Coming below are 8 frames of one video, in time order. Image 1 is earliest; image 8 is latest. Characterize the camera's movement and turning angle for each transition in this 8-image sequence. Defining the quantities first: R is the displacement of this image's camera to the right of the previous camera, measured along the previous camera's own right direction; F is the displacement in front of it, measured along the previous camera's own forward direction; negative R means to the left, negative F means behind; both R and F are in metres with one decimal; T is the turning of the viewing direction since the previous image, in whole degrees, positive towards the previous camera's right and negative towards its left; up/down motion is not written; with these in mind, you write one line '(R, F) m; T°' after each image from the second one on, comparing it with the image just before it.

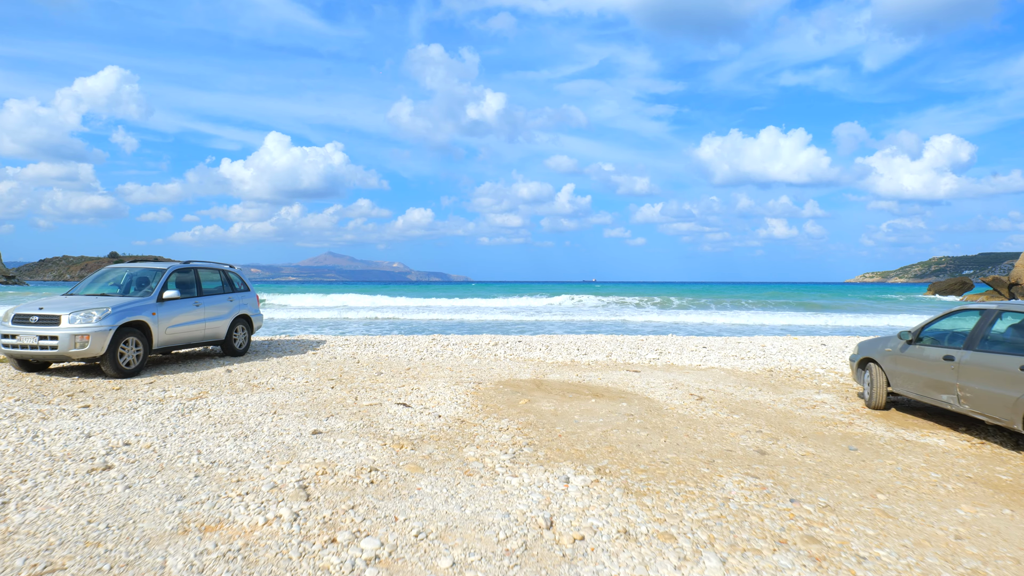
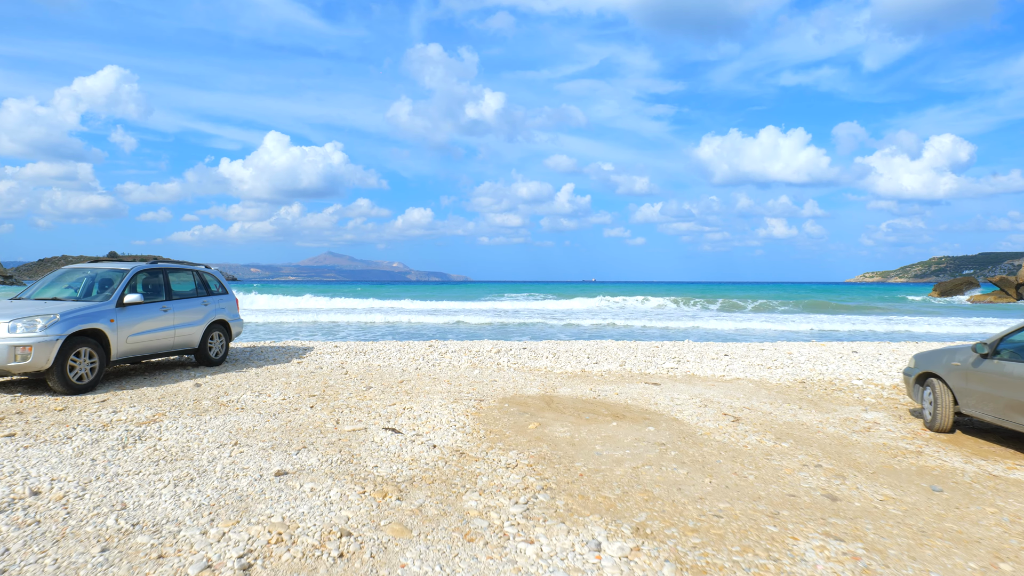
(-0.1, +1.0) m; 0°
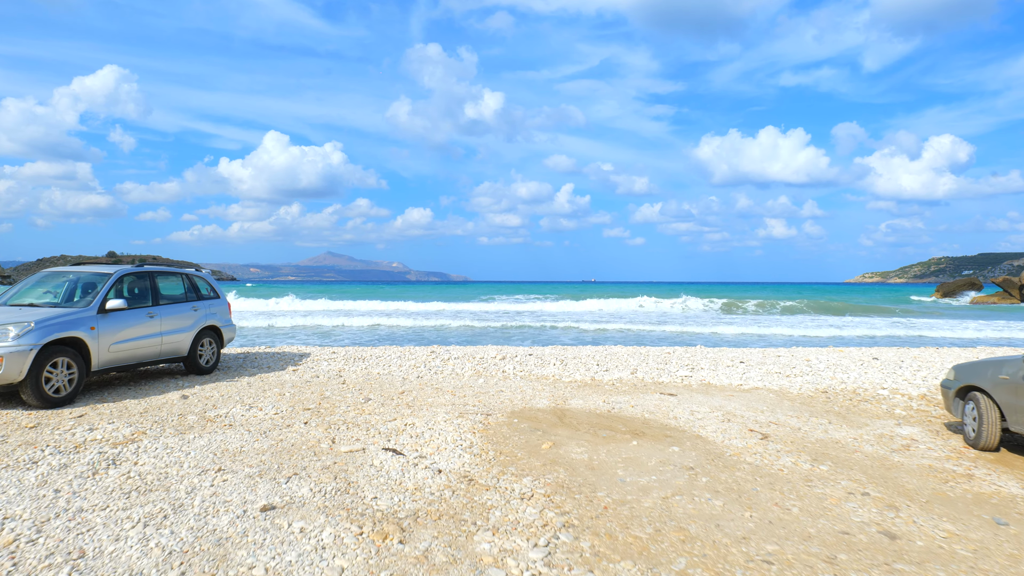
(-0.1, +0.5) m; 0°
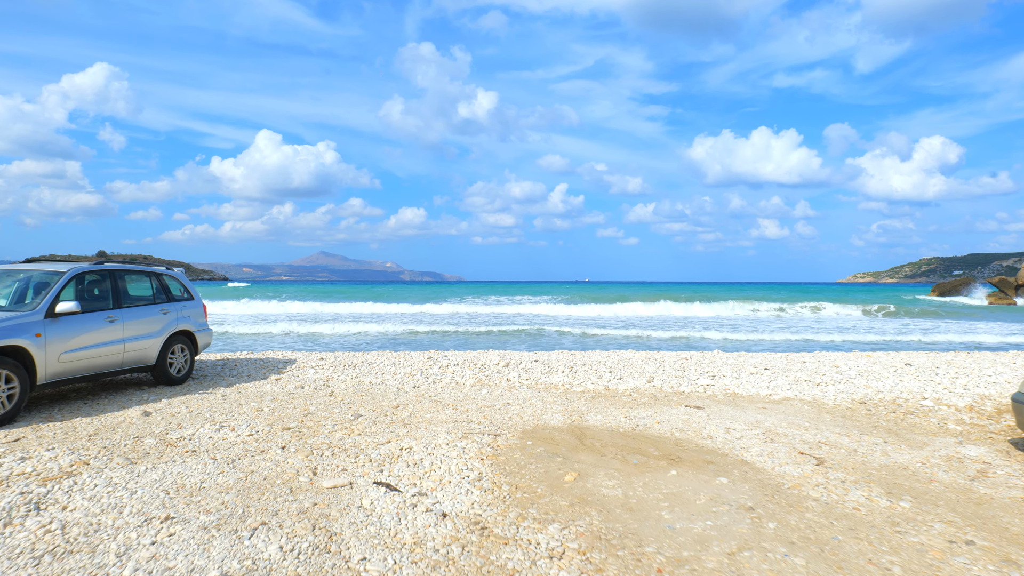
(-0.2, +0.9) m; +1°
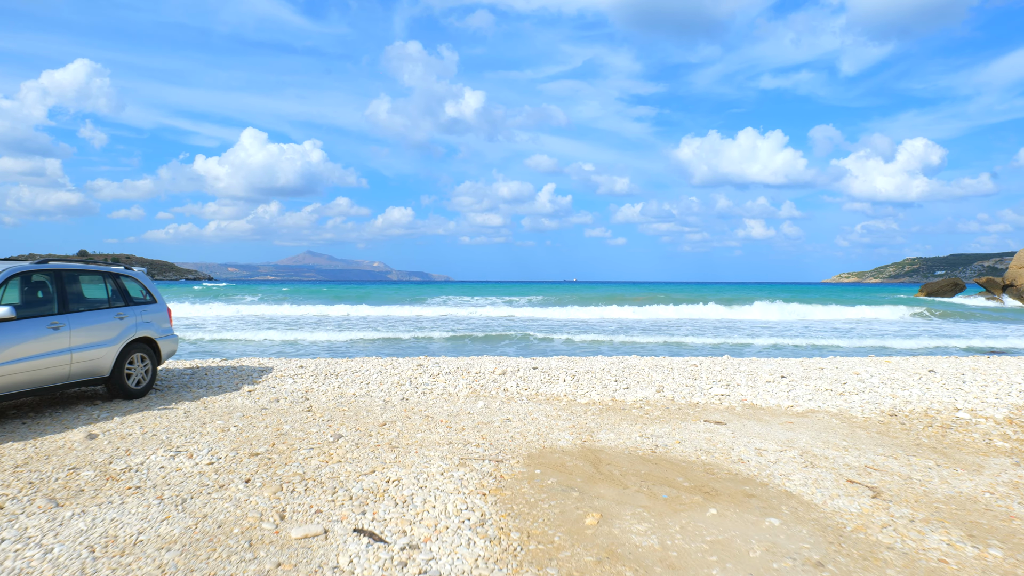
(-0.1, +0.8) m; +1°
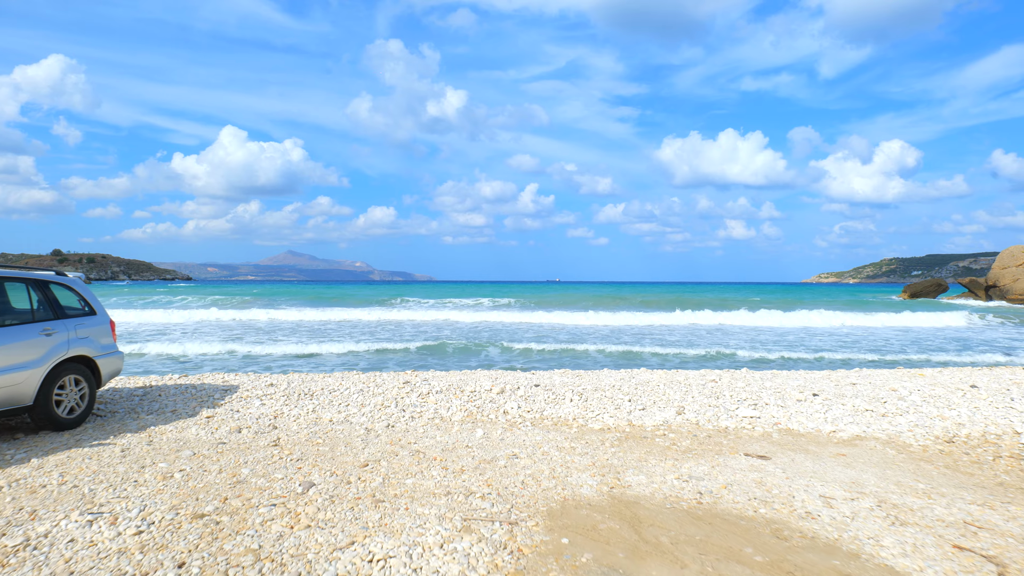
(-0.2, +1.1) m; +2°
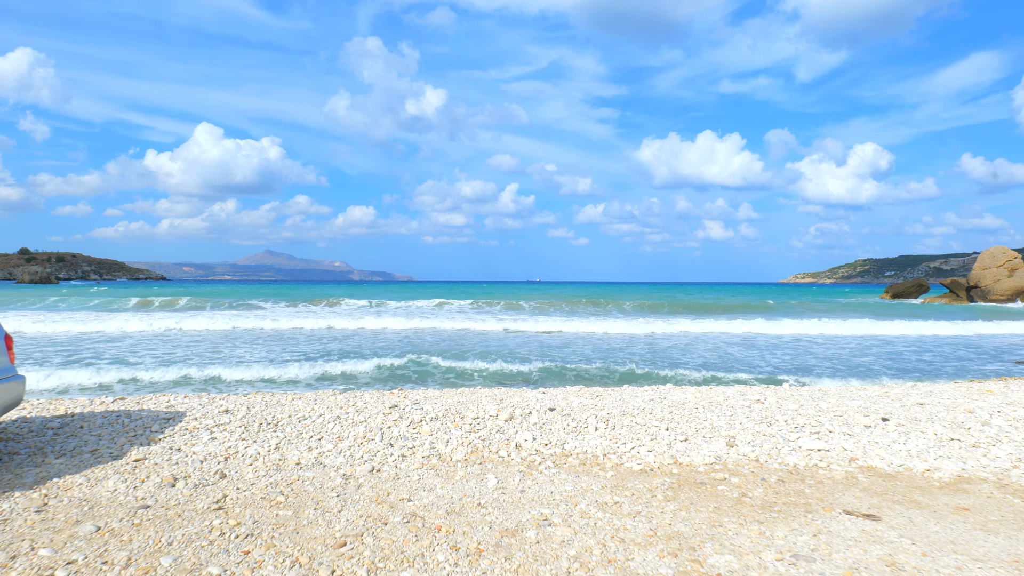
(-0.3, +1.5) m; +2°
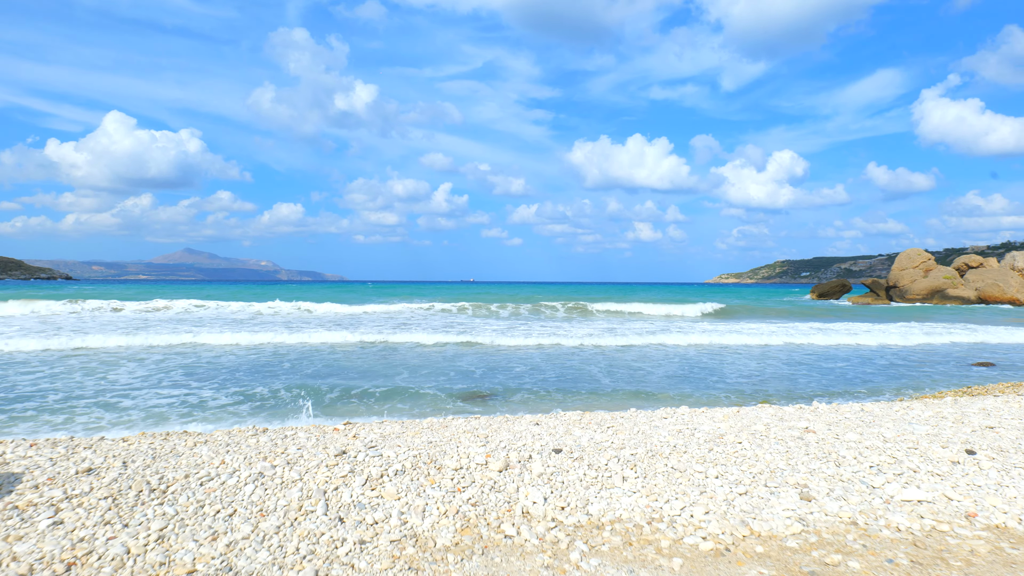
(-0.5, +1.9) m; +6°
